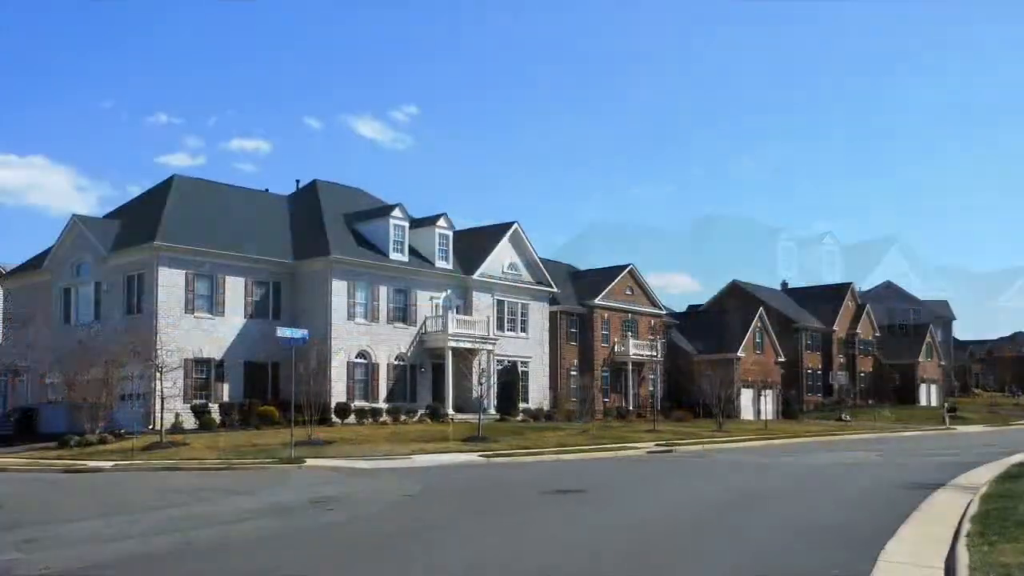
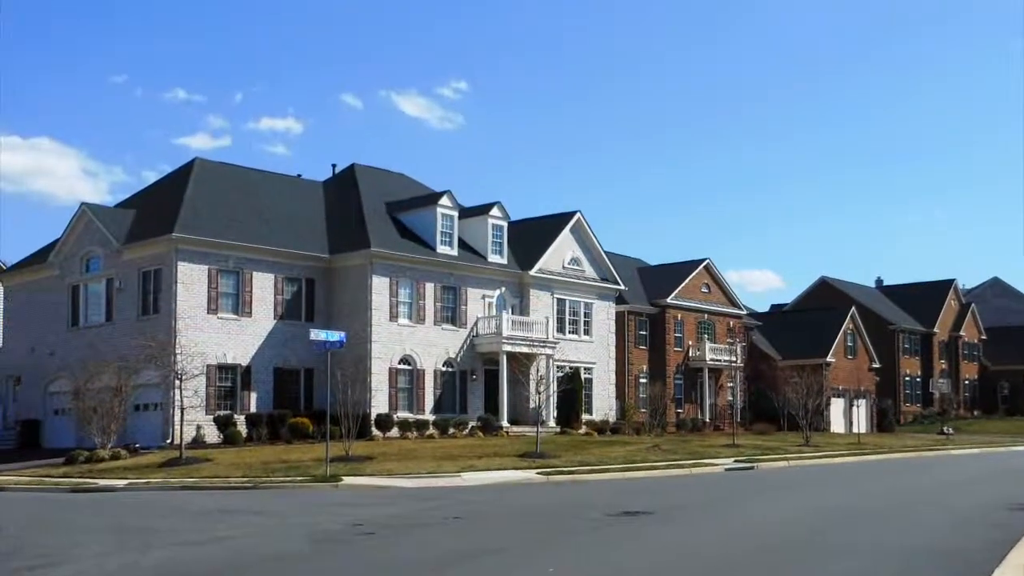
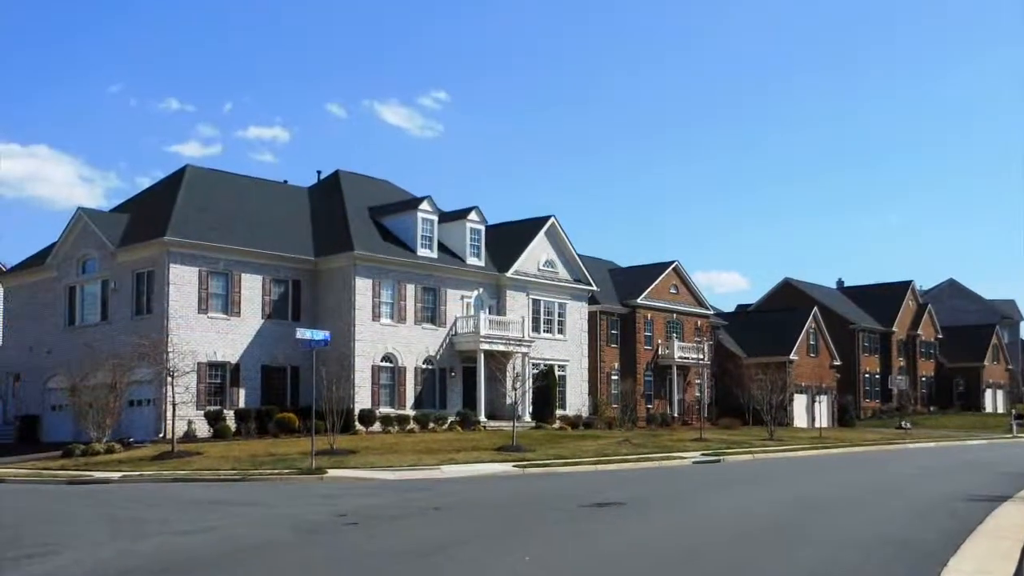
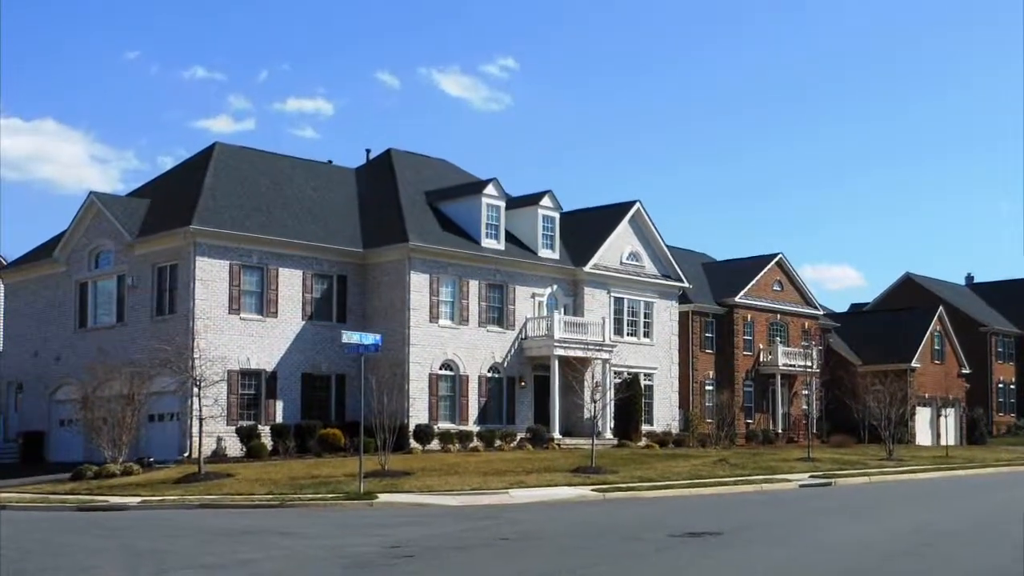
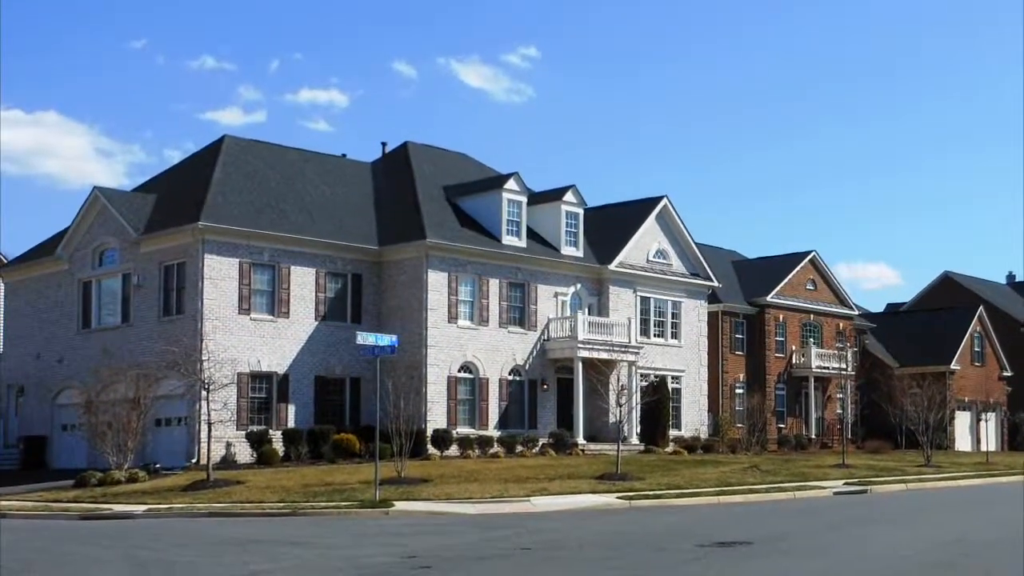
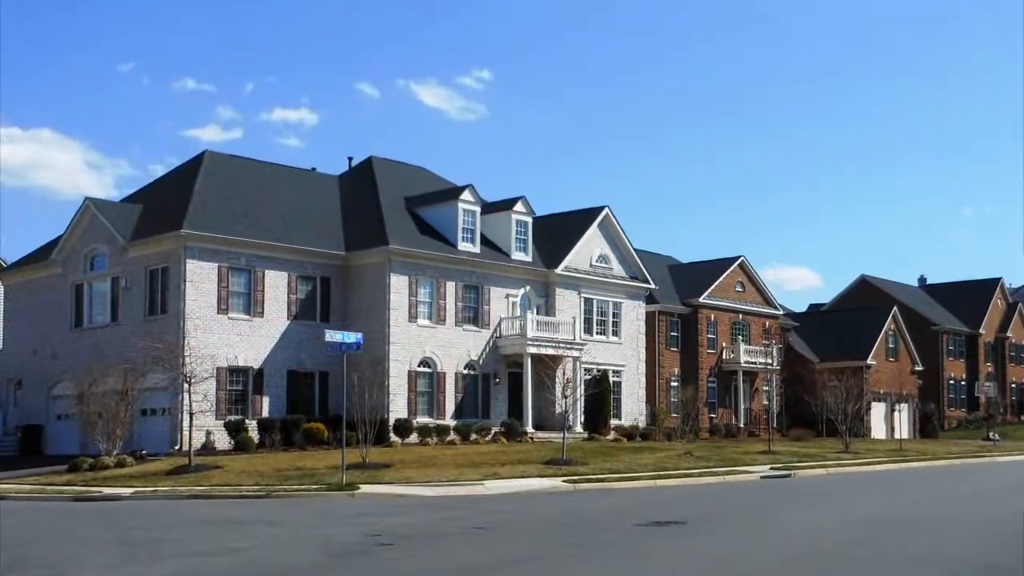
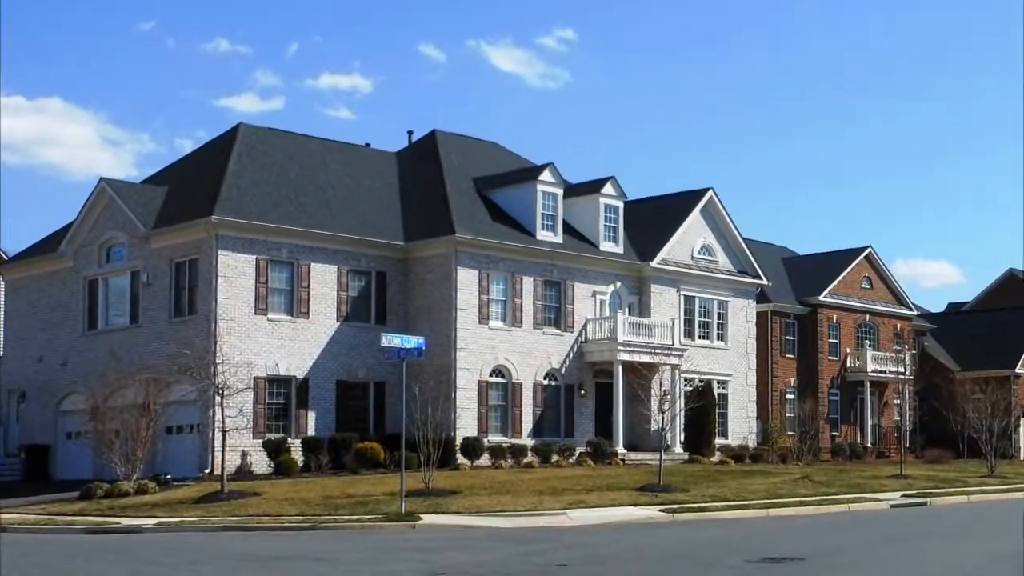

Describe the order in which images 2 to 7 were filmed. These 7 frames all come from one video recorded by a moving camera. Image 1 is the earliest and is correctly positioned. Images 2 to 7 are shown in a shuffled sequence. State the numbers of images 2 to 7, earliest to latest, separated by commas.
3, 2, 6, 4, 5, 7
